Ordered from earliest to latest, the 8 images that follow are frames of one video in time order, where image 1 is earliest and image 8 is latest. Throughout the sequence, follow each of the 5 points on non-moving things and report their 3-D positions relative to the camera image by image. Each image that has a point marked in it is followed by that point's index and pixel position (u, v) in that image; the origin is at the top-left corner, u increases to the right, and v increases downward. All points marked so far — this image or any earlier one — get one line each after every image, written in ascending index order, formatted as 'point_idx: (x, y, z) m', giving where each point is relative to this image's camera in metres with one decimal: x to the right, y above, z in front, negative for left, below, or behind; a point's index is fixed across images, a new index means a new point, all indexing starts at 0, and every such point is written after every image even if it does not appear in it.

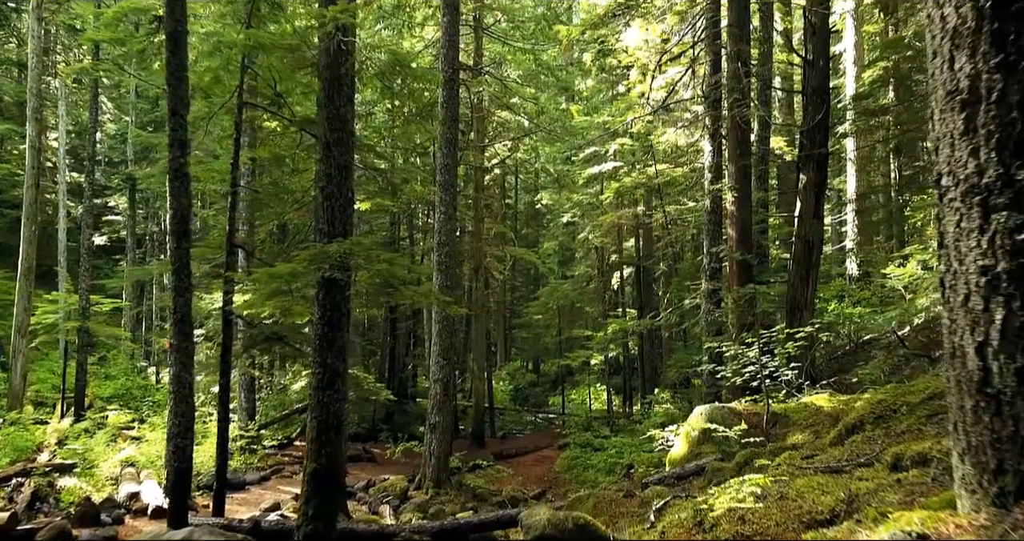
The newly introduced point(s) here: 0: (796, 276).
0: (+4.5, -0.1, +11.4) m
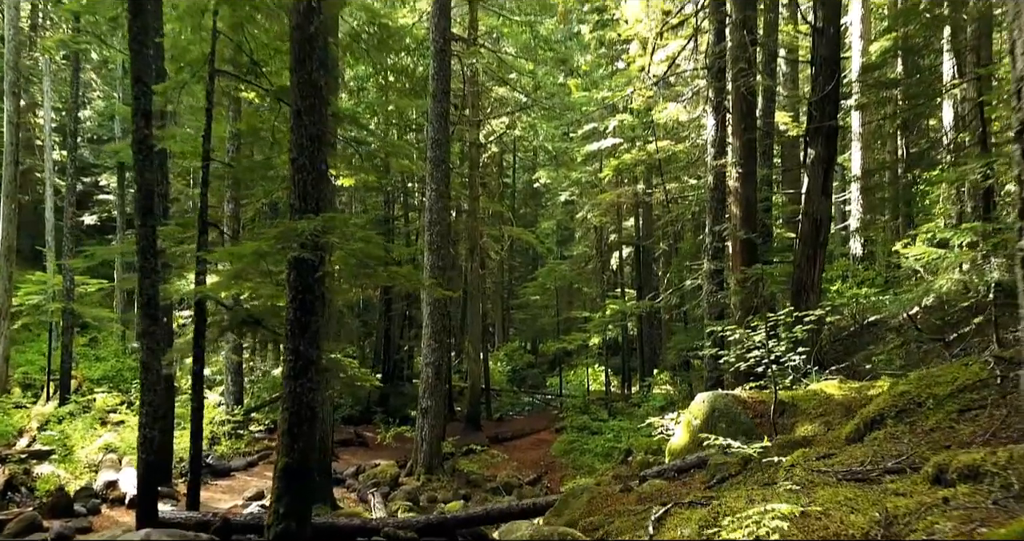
0: (+4.4, +0.2, +10.9) m
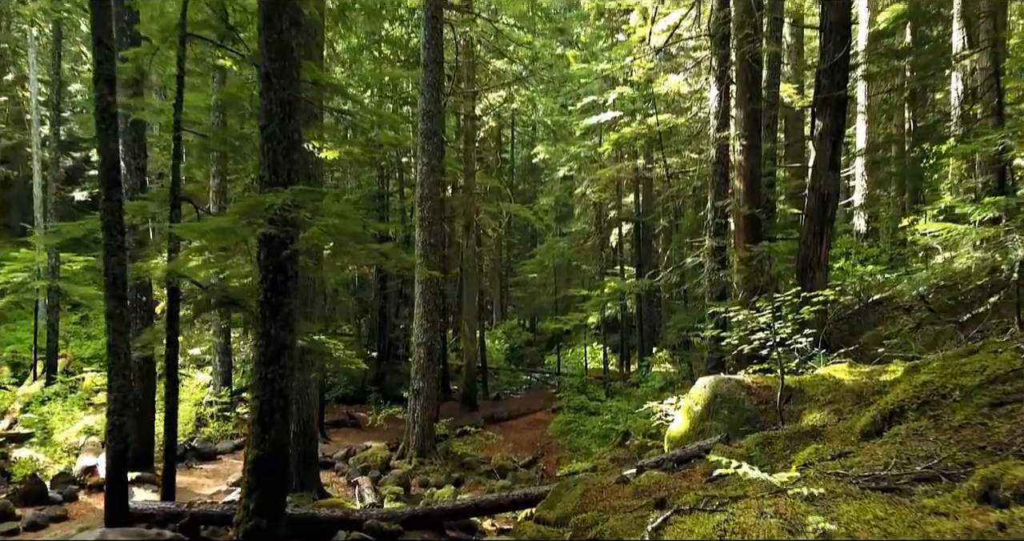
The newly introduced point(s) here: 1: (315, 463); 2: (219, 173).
0: (+4.3, +0.5, +10.4) m
1: (-2.7, -2.6, +9.8) m
2: (-5.4, +1.8, +13.3) m
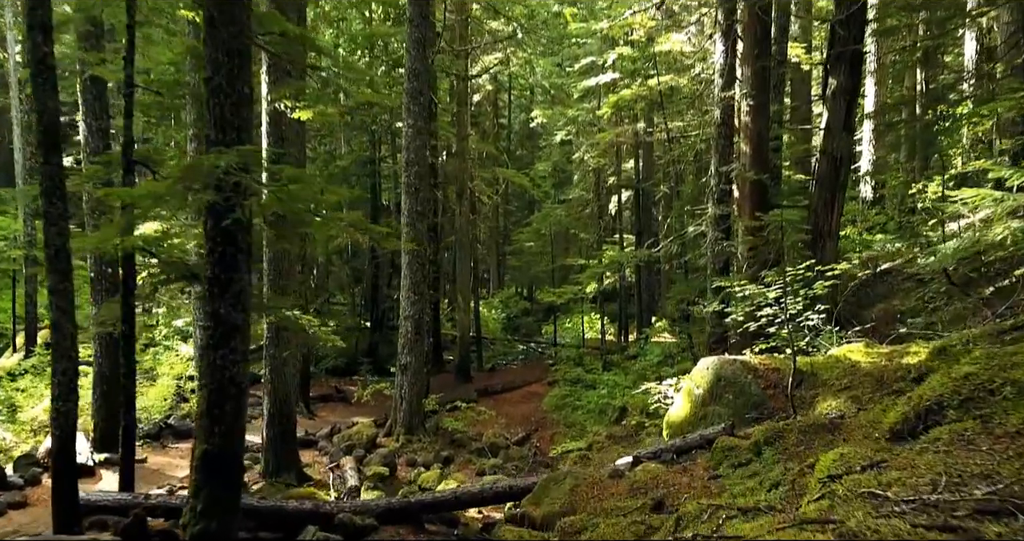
0: (+4.1, +1.0, +9.7) m
1: (-2.8, -2.3, +9.3) m
2: (-5.5, +2.3, +12.5) m
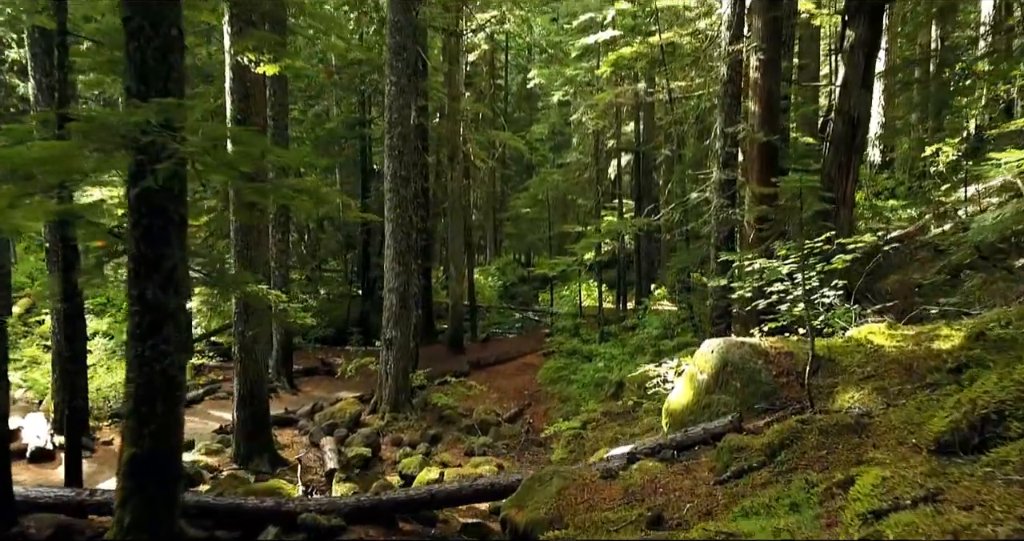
0: (+4.0, +1.3, +9.0) m
1: (-3.0, -1.9, +8.7) m
2: (-5.7, +2.8, +11.7) m
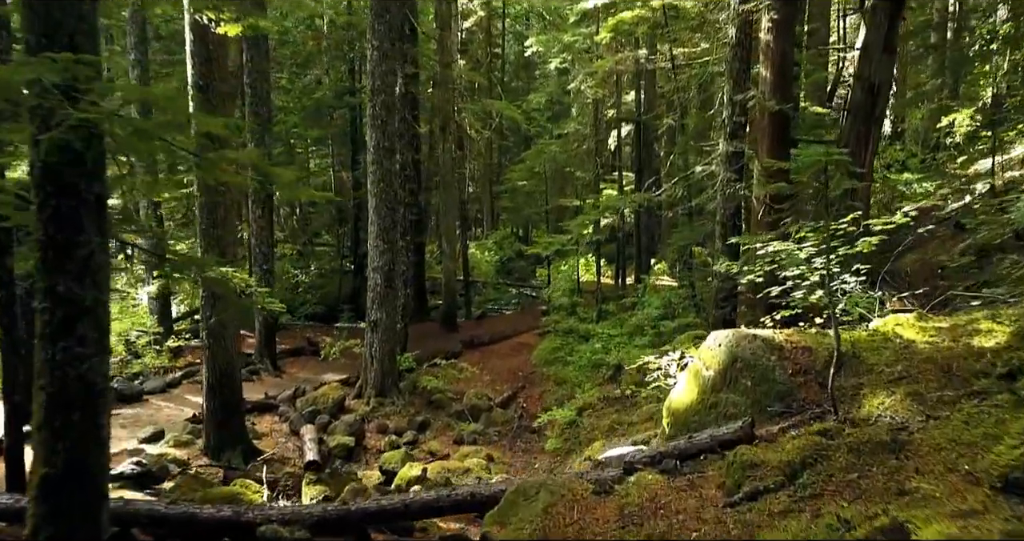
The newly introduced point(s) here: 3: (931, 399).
0: (+3.9, +1.6, +8.3) m
1: (-3.1, -1.7, +8.2) m
2: (-5.8, +3.2, +11.0) m
3: (+2.3, -0.7, +4.0) m
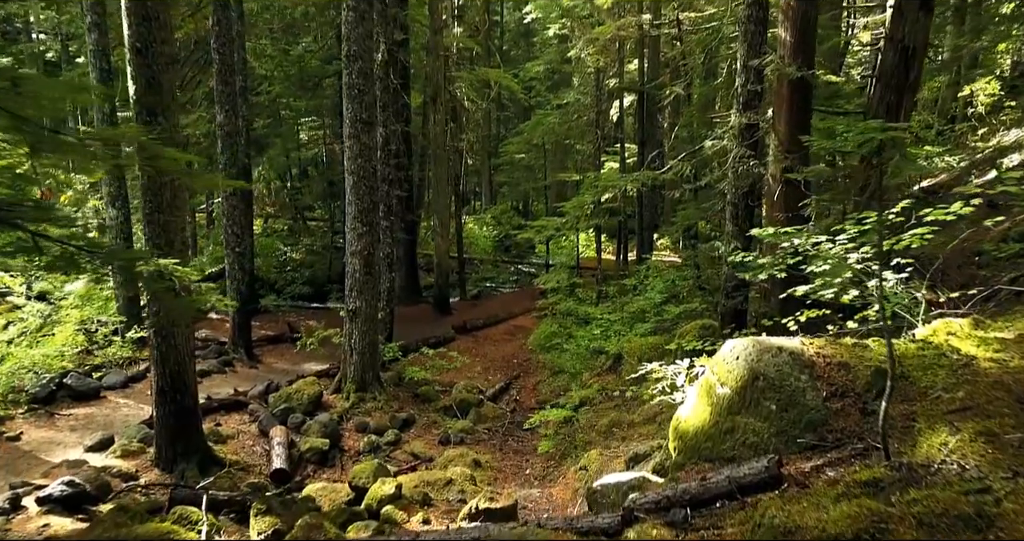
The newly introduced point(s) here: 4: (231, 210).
0: (+3.8, +1.7, +7.3) m
1: (-3.2, -1.6, +7.3) m
2: (-5.9, +3.4, +10.0) m
3: (+2.2, -0.8, +3.2) m
4: (-4.5, +1.0, +11.6) m
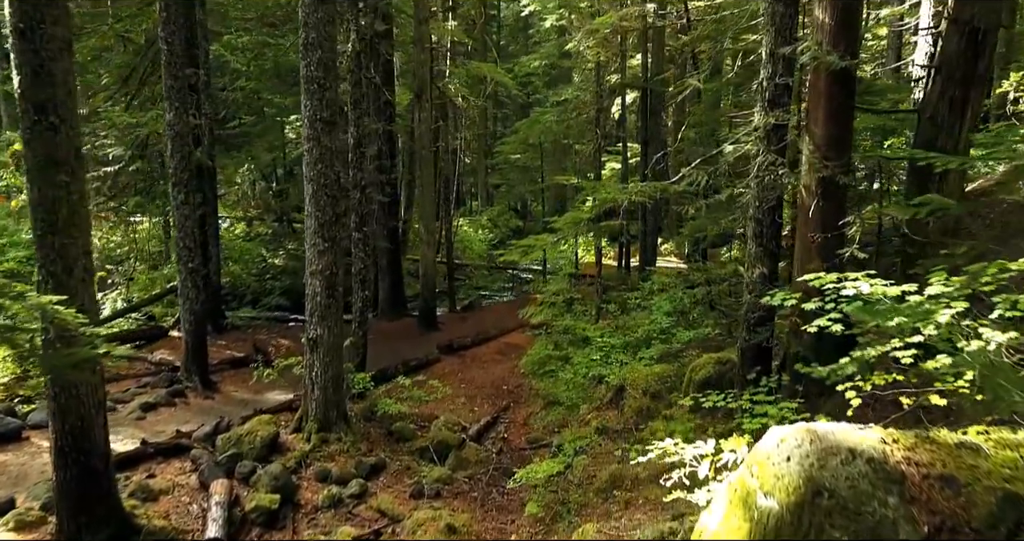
0: (+3.6, +1.4, +6.0) m
1: (-3.4, -1.8, +6.1) m
2: (-6.1, +3.2, +8.7) m
3: (+2.0, -1.1, +1.8) m
4: (-4.7, +0.7, +10.3) m
